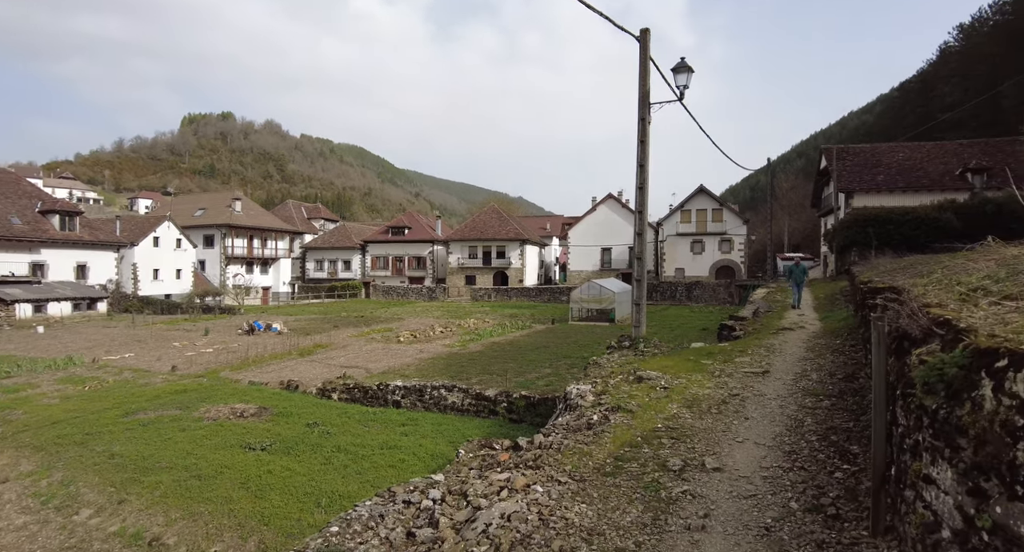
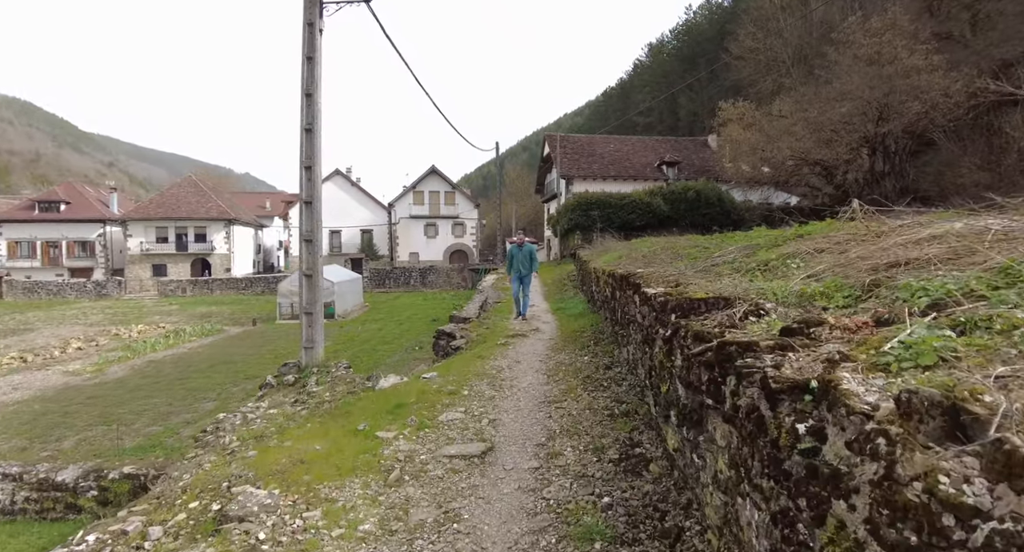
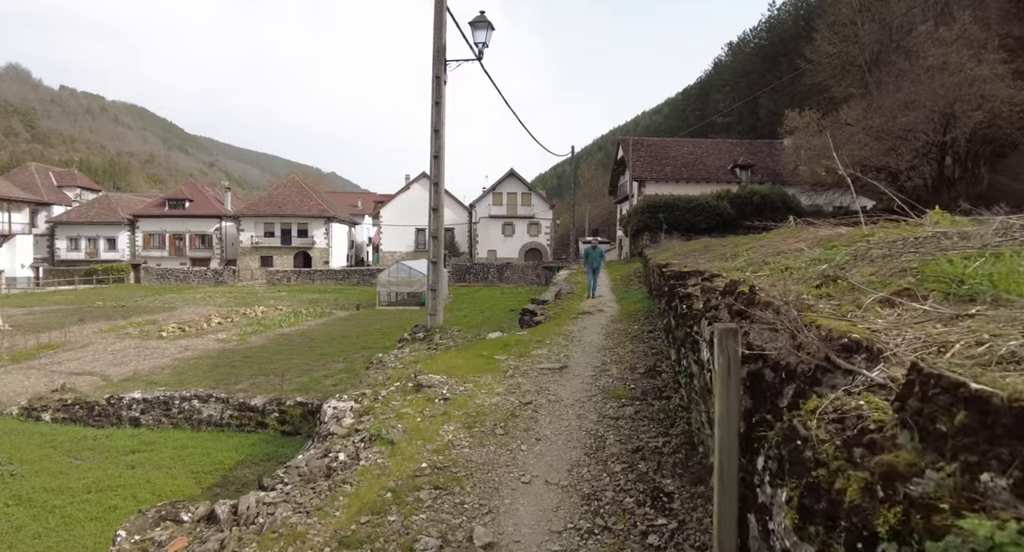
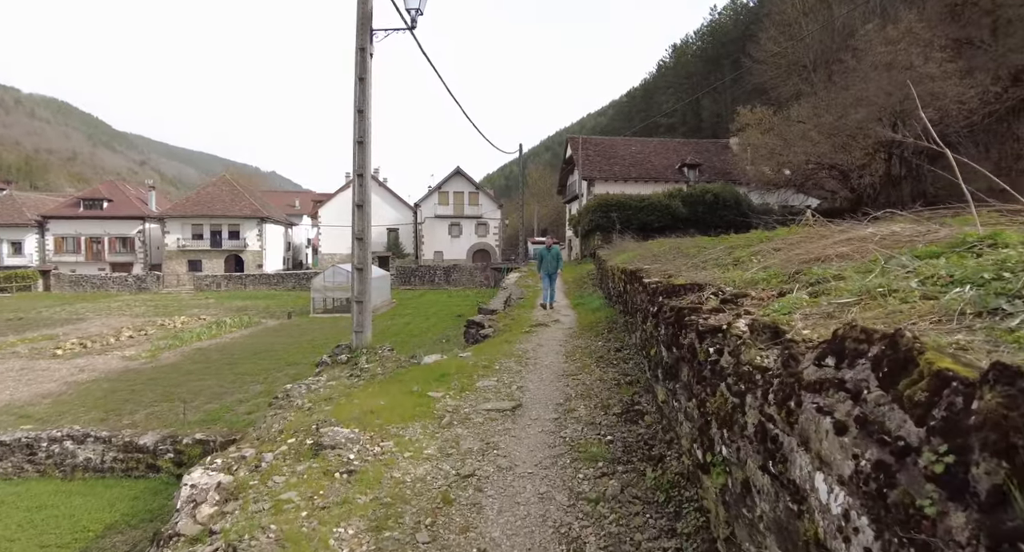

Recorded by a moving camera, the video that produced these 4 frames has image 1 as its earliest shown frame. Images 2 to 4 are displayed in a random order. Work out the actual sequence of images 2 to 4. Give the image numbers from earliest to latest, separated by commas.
3, 4, 2
